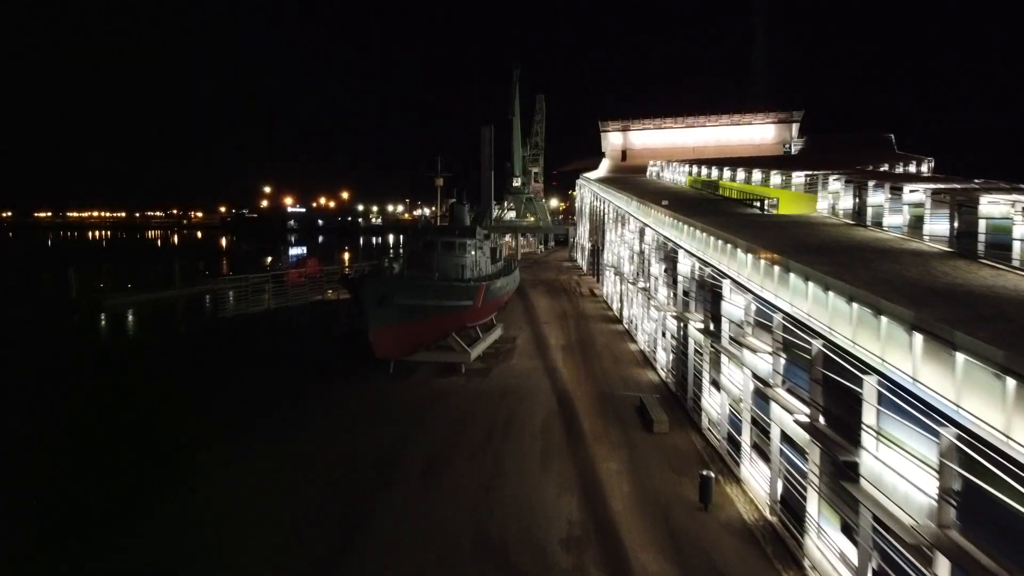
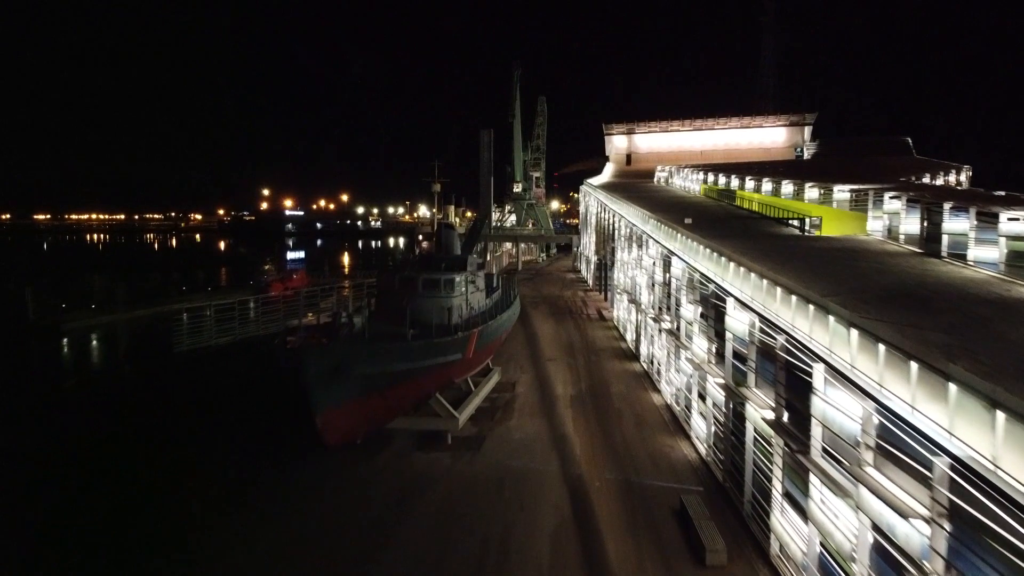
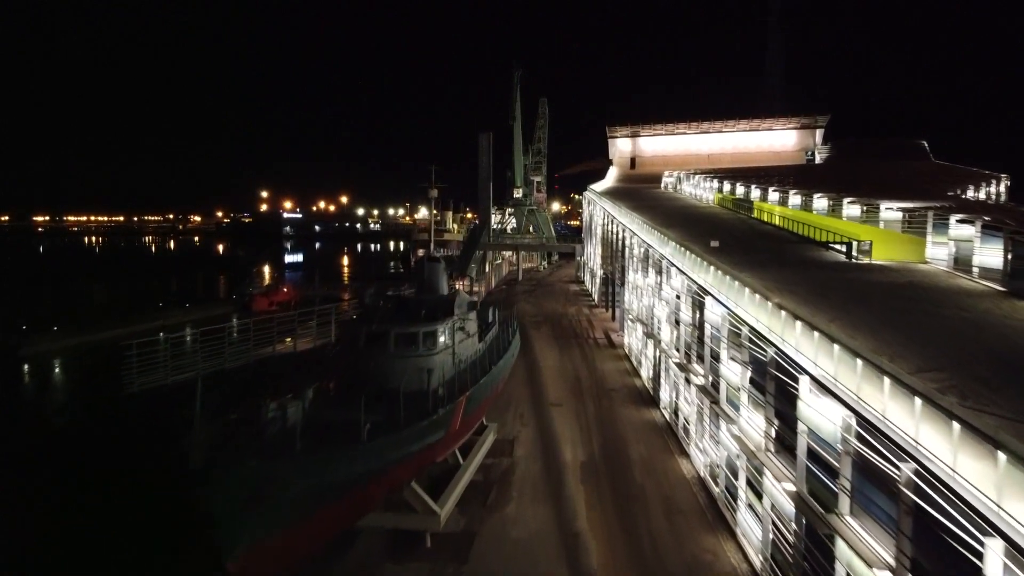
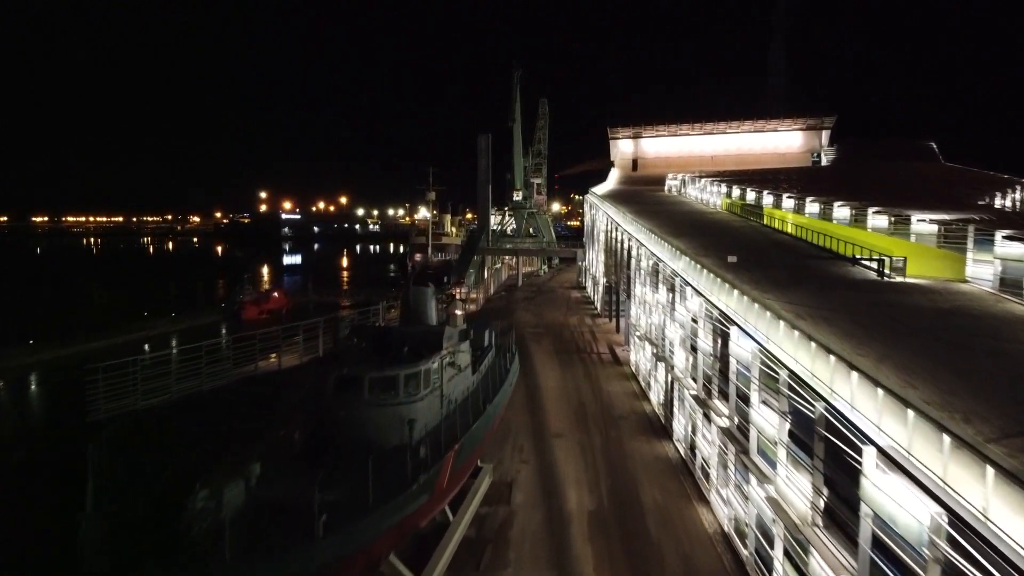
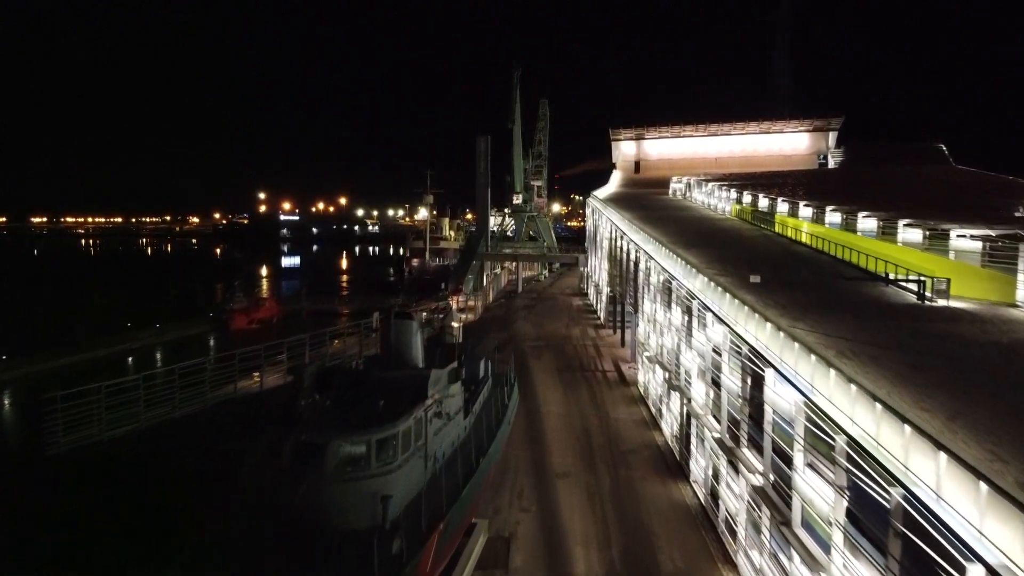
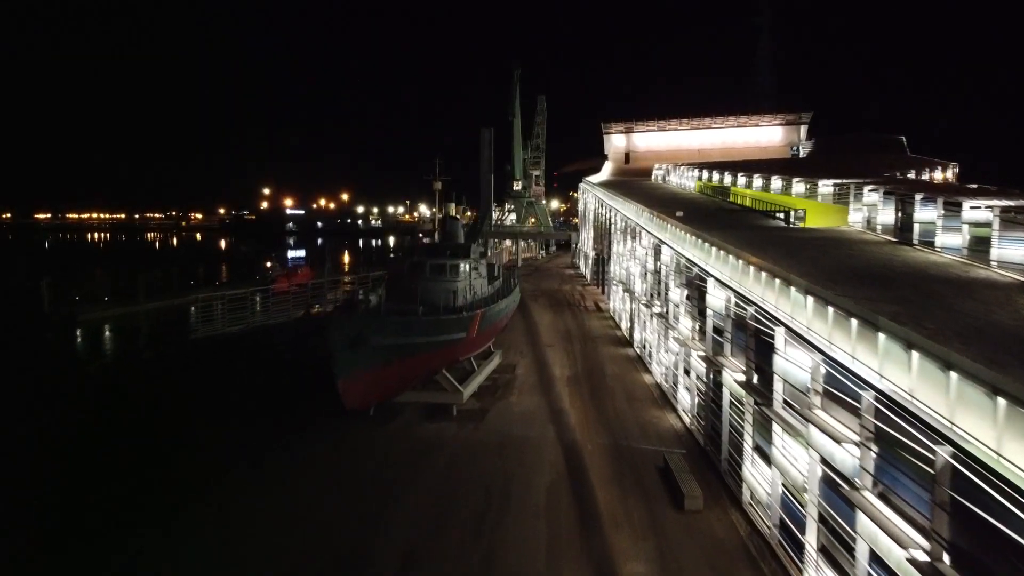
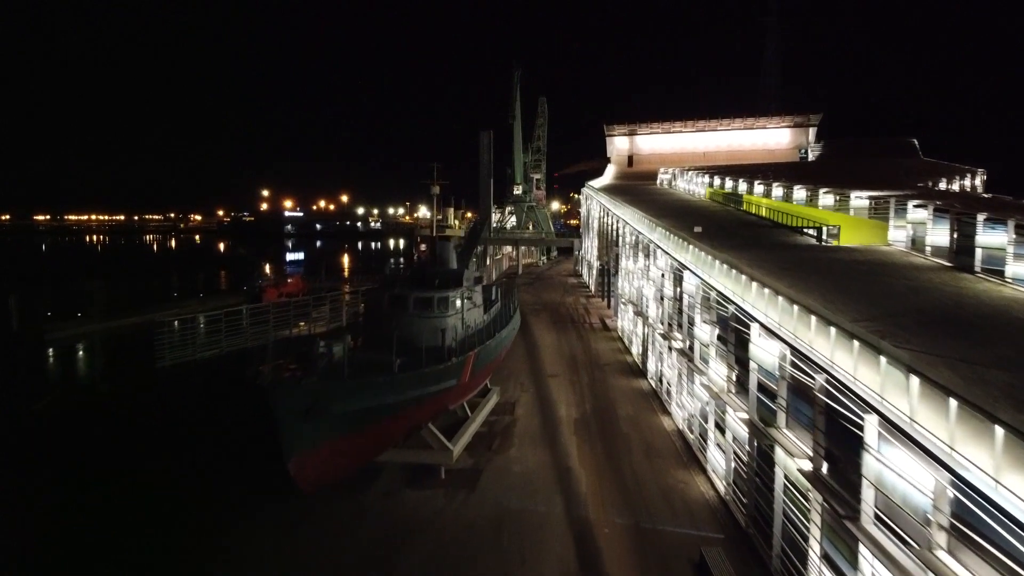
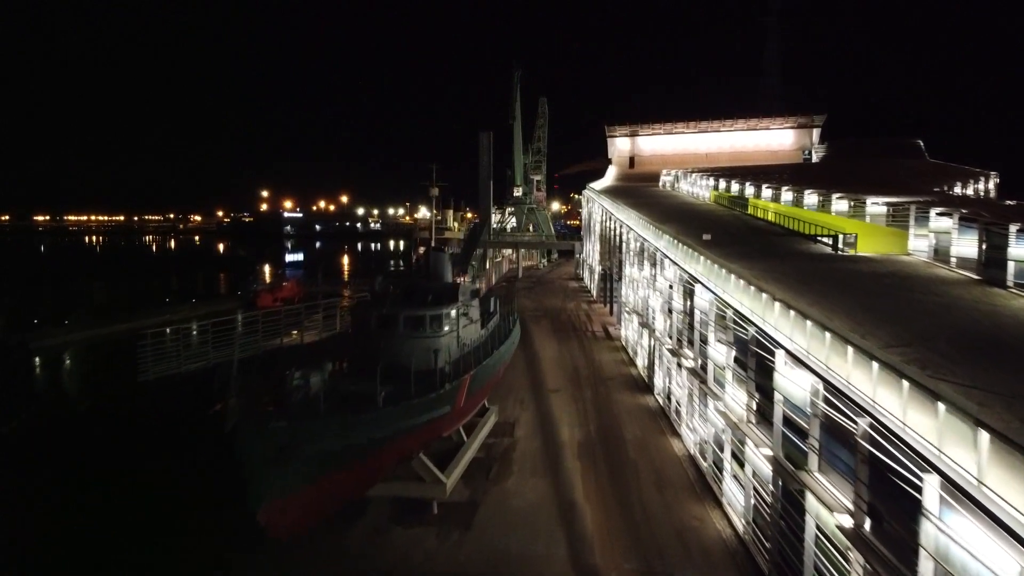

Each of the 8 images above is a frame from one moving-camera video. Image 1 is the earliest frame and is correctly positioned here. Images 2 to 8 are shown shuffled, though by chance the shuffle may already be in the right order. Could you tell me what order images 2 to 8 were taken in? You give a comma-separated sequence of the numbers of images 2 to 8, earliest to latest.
6, 2, 7, 8, 3, 4, 5
